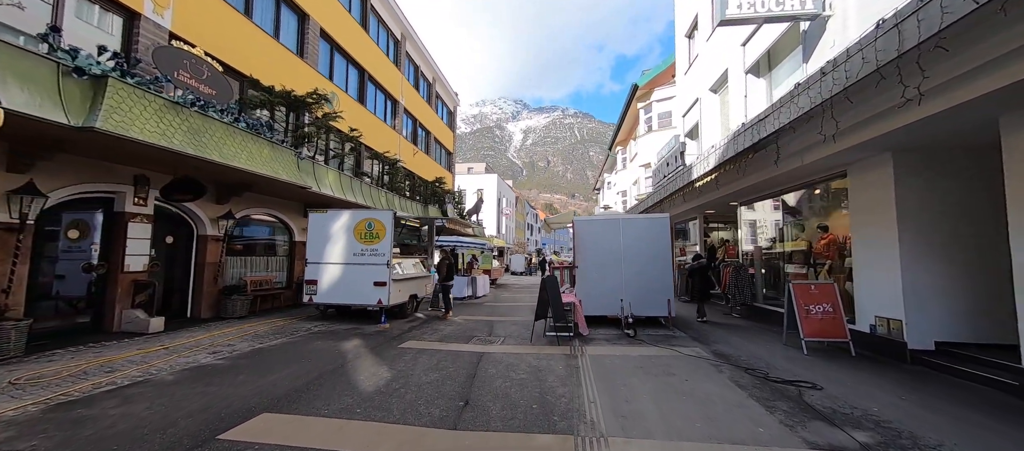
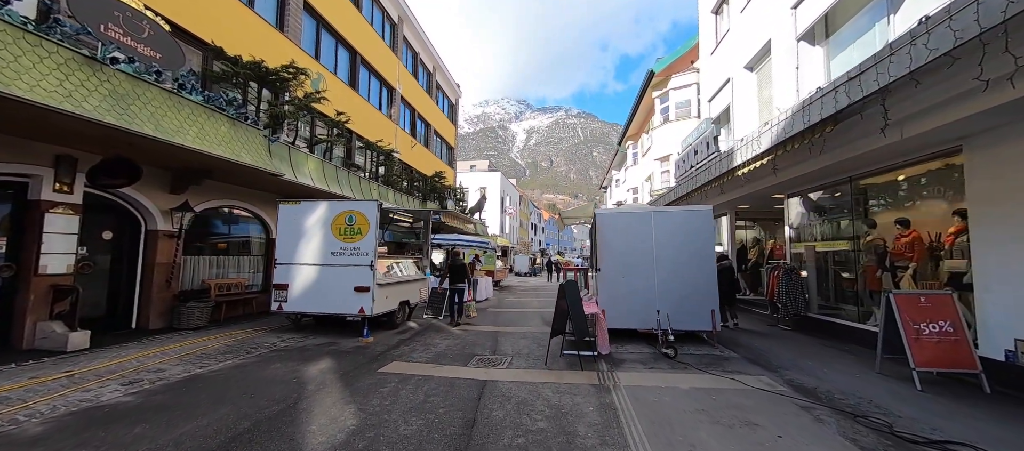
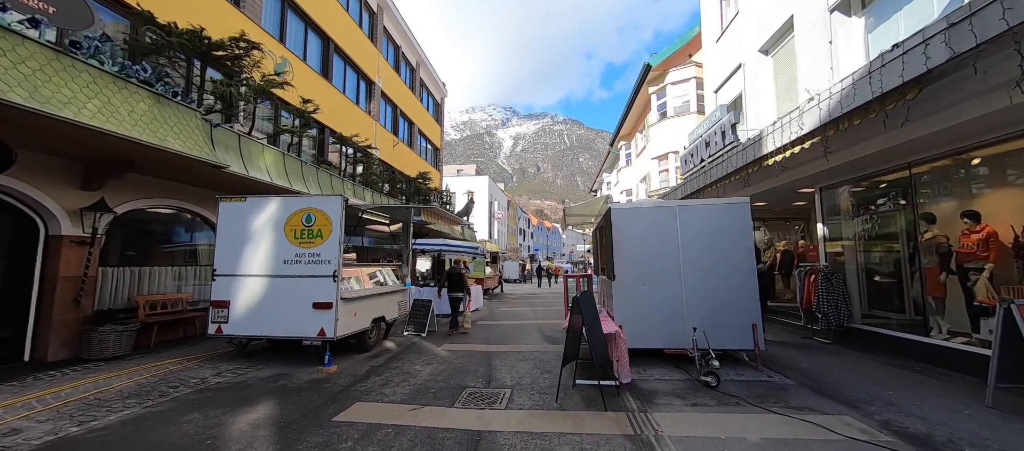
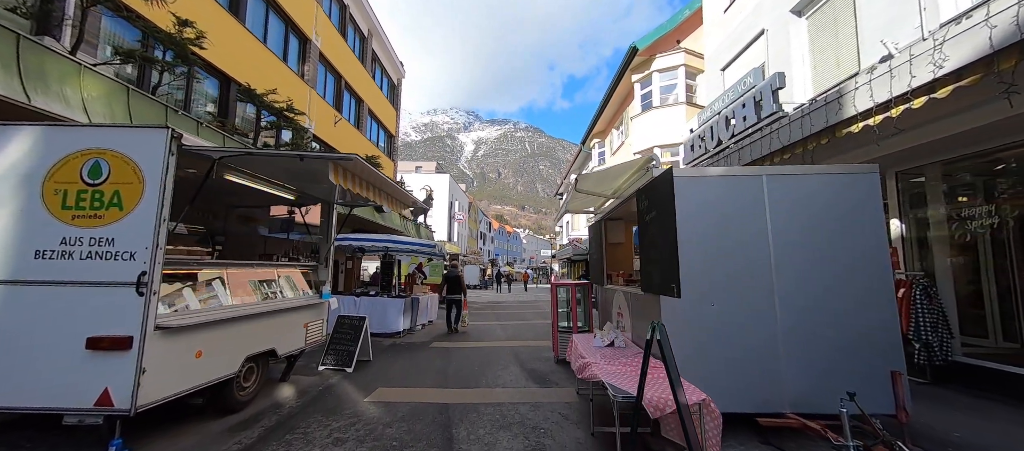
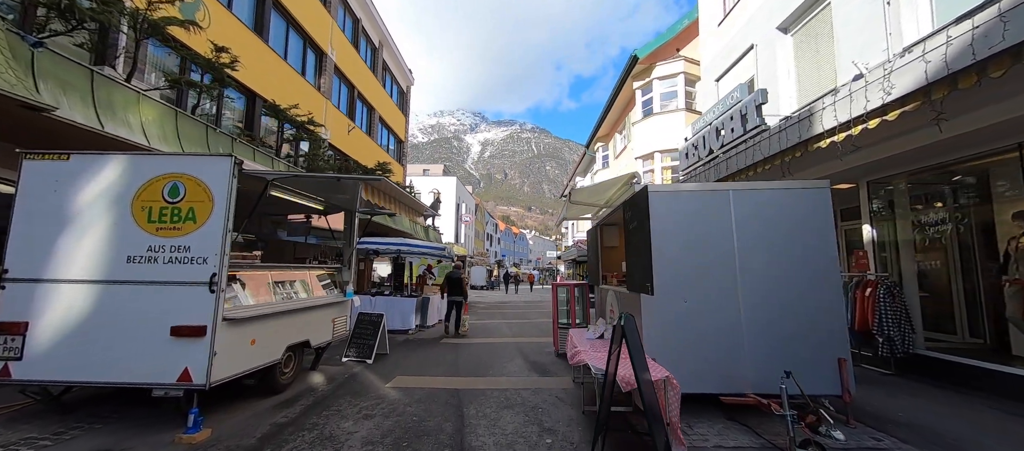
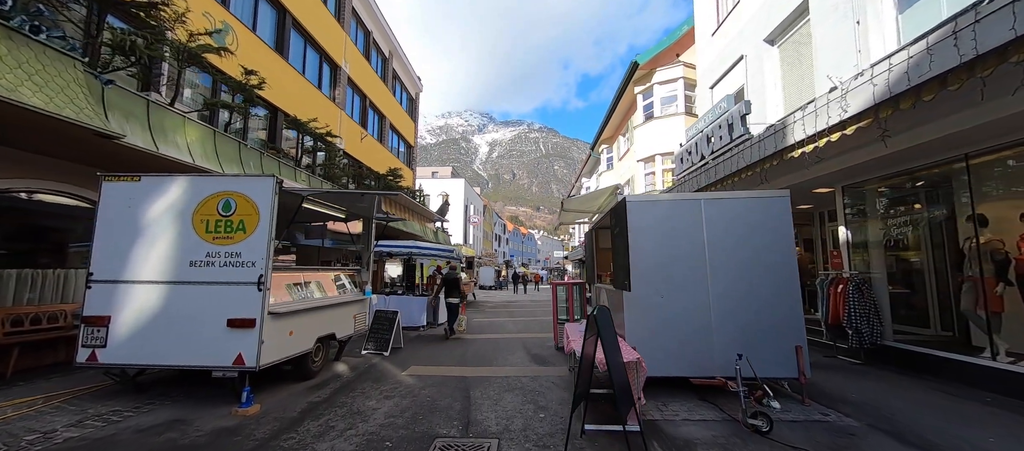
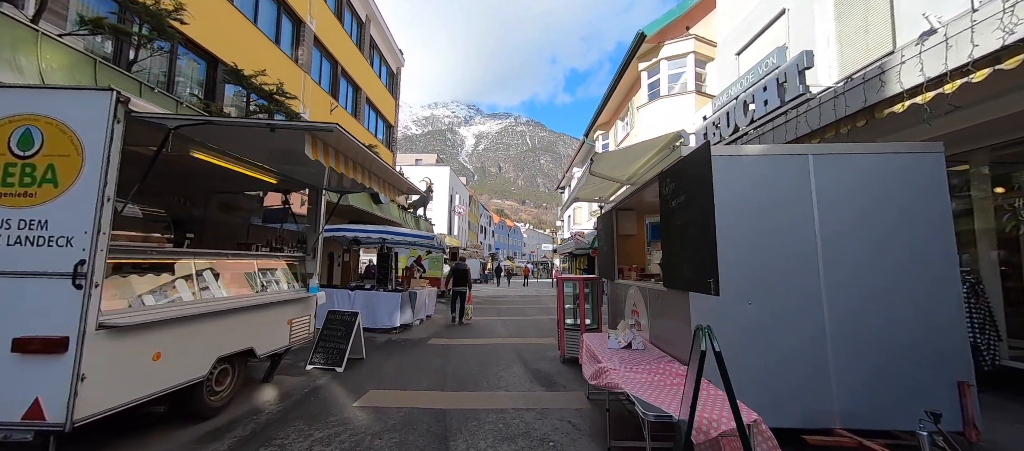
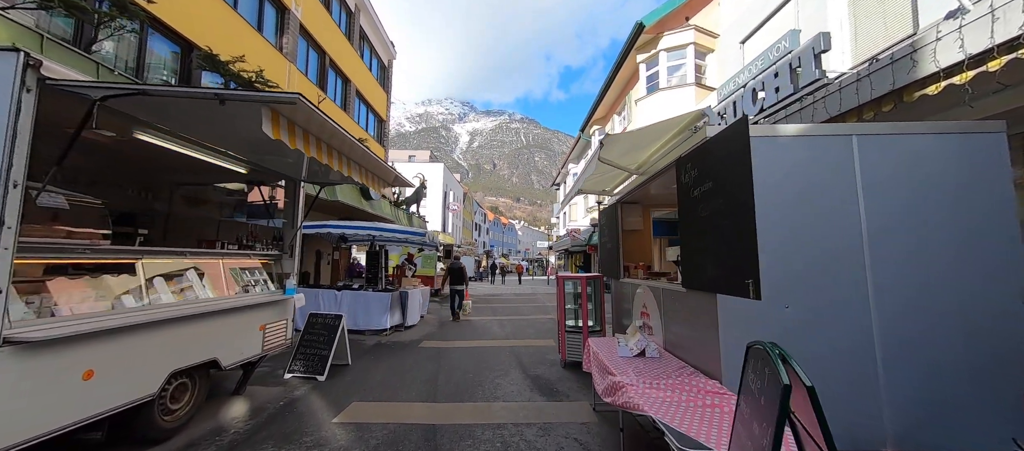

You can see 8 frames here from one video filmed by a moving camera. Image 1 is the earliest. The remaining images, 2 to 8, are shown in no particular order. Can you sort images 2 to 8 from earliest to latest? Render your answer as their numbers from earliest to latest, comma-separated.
2, 3, 6, 5, 4, 7, 8
